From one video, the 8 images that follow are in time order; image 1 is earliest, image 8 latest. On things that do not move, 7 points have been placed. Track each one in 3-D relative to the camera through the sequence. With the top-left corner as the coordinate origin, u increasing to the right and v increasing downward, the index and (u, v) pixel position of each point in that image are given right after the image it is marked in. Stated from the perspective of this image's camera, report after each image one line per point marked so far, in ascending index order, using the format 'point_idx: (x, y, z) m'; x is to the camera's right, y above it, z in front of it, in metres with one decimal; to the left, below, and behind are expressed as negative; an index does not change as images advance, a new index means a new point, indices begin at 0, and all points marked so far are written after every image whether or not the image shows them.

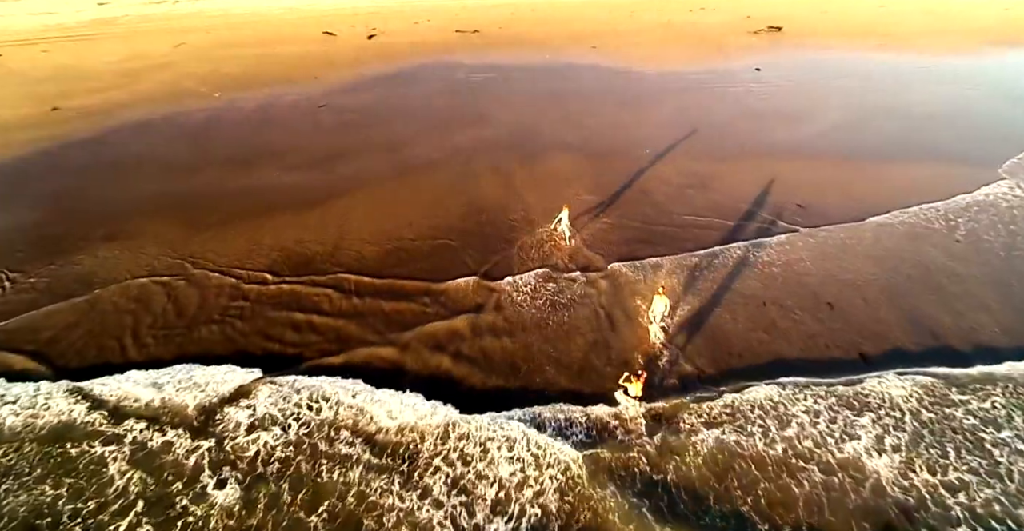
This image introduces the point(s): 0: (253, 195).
0: (-9.6, +2.7, +20.0) m
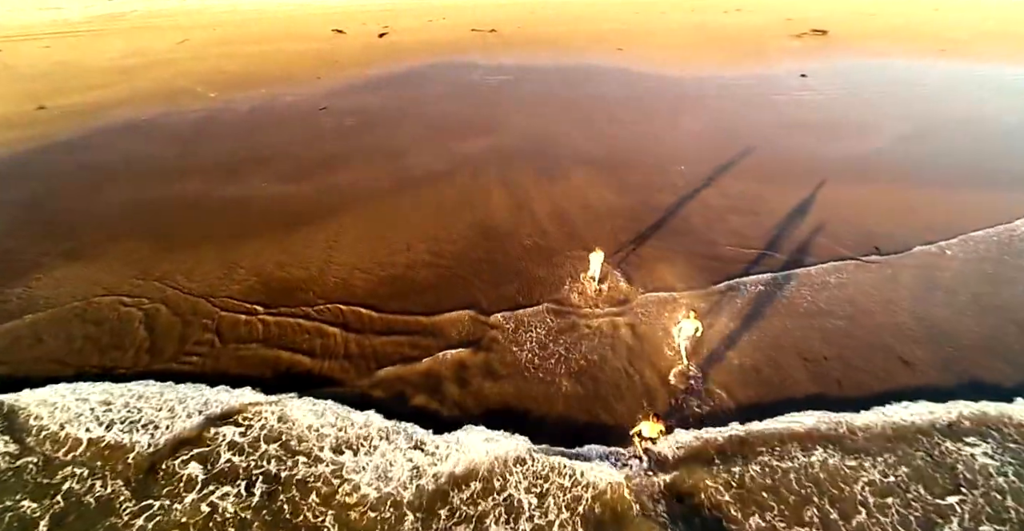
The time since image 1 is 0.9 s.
0: (-9.1, +2.0, +18.0) m
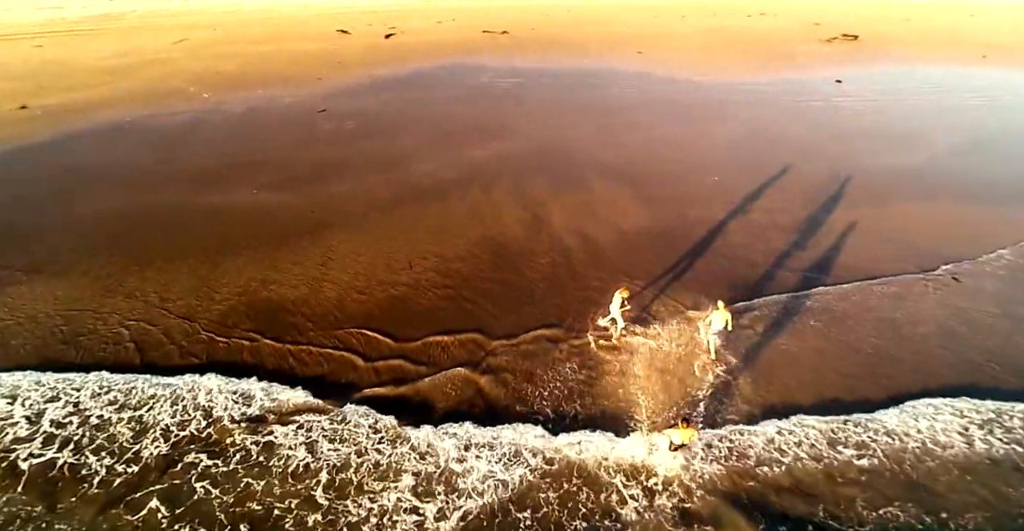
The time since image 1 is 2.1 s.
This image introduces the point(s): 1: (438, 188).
0: (-8.7, +1.6, +16.4) m
1: (-2.5, +2.6, +17.7) m
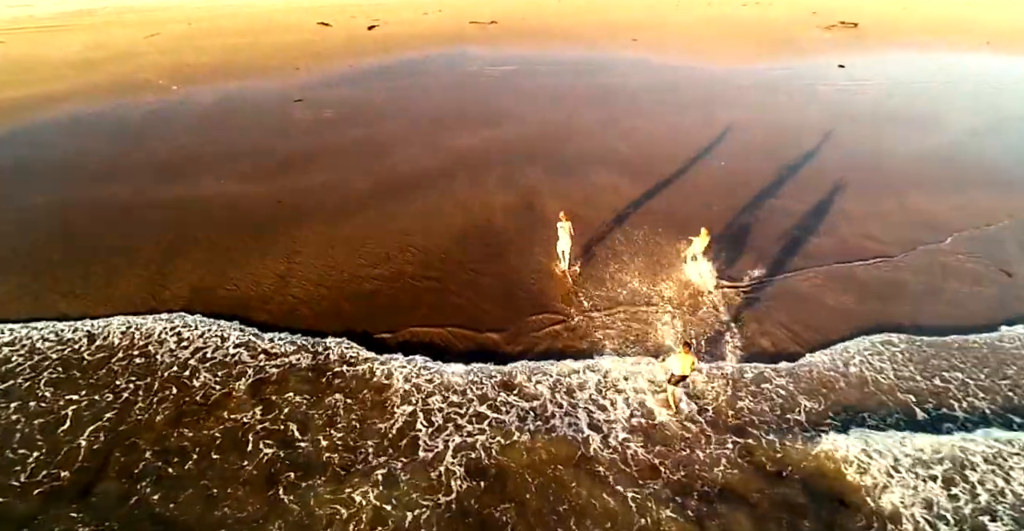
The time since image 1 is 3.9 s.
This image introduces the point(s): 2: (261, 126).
0: (-9.0, +1.6, +15.0) m
1: (-2.8, +2.7, +16.4) m
2: (-8.7, +4.8, +18.9) m
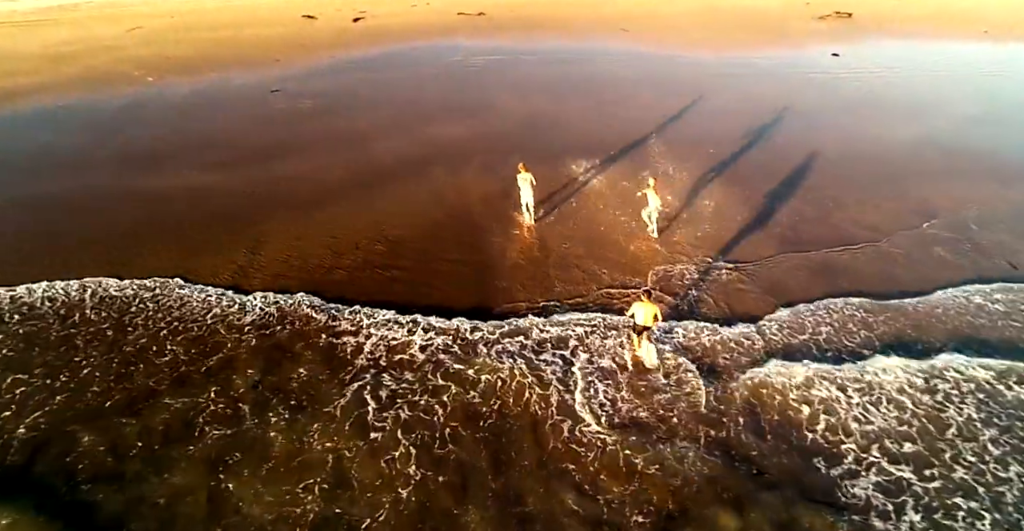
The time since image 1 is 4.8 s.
0: (-9.5, +1.7, +14.4) m
1: (-3.3, +2.9, +15.8) m
2: (-9.3, +5.0, +18.4) m
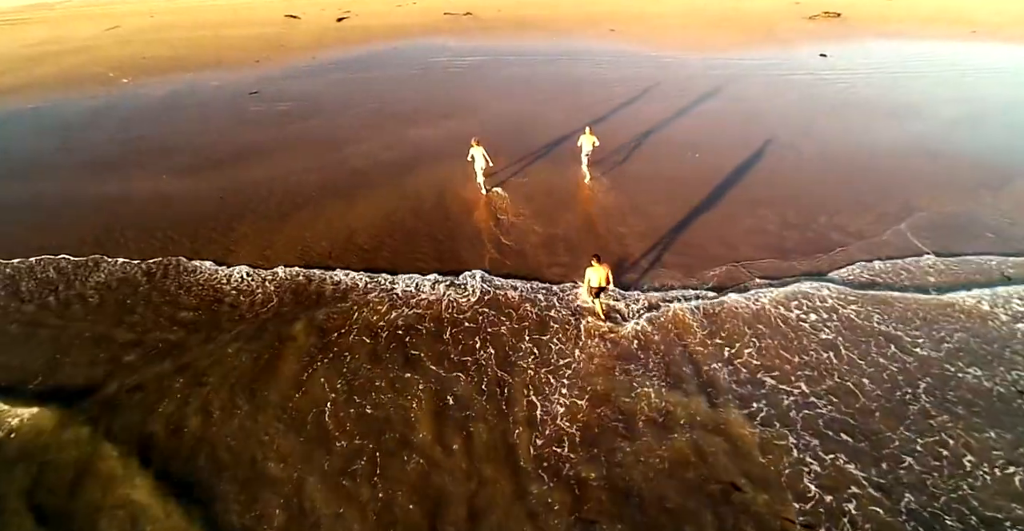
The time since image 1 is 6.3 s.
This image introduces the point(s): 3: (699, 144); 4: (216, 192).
0: (-9.9, +1.5, +14.0) m
1: (-3.8, +2.7, +15.4) m
2: (-9.8, +4.8, +17.9) m
3: (+6.0, +3.8, +17.1) m
4: (-7.7, +2.0, +14.4) m
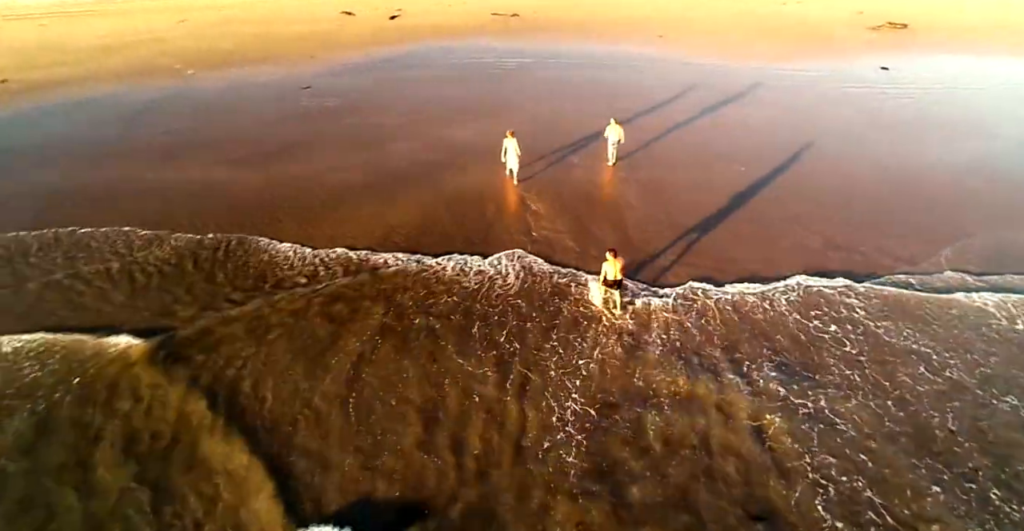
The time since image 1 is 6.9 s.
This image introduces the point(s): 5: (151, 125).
0: (-9.0, +2.0, +14.8) m
1: (-2.7, +2.8, +15.8) m
2: (-8.3, +5.2, +18.7) m
3: (+7.2, +3.3, +16.8) m
4: (-6.7, +2.3, +15.1) m
5: (-11.9, +4.6, +18.0) m
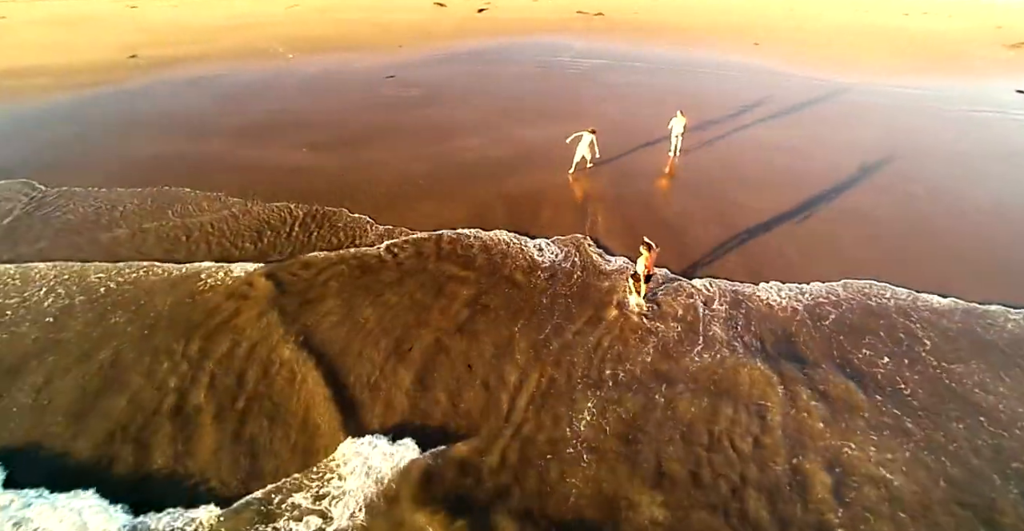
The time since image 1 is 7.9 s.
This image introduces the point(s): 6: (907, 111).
0: (-7.3, +2.8, +15.8) m
1: (-0.9, +3.0, +15.9) m
2: (-5.8, +6.0, +19.6) m
3: (+9.1, +2.4, +15.5) m
4: (-5.0, +2.9, +15.8) m
5: (-9.5, +5.7, +19.5) m
6: (+14.0, +5.2, +19.2) m
